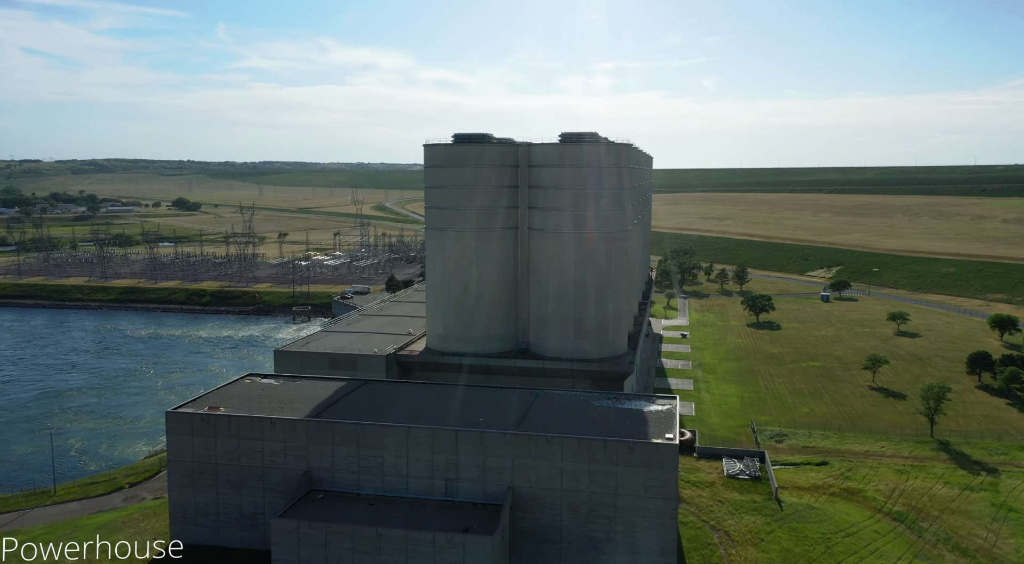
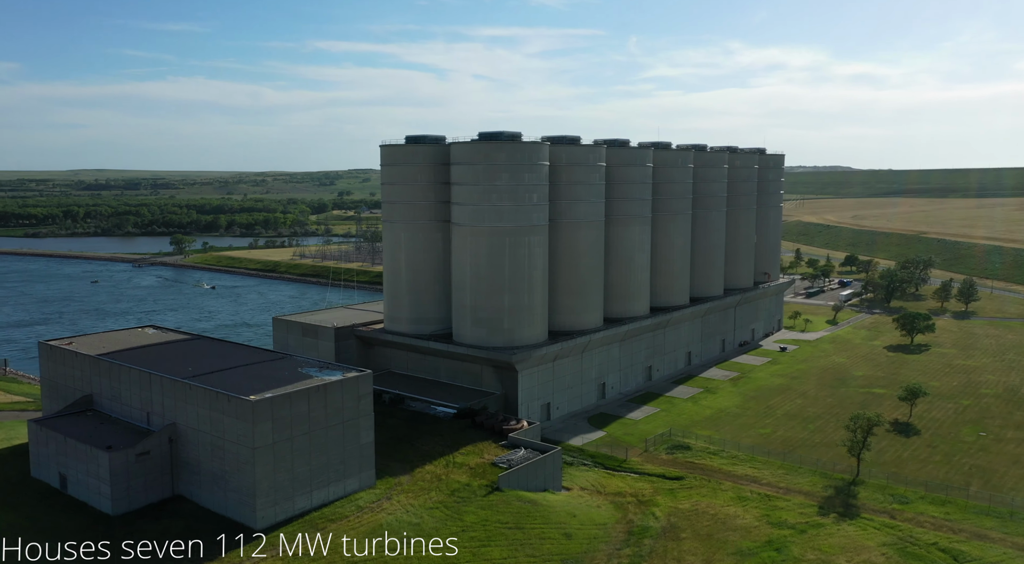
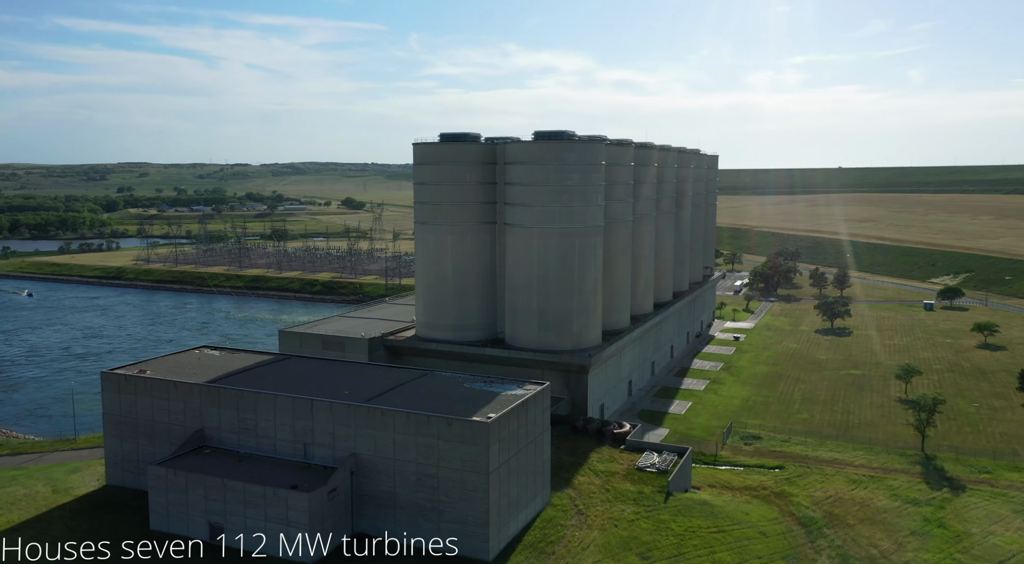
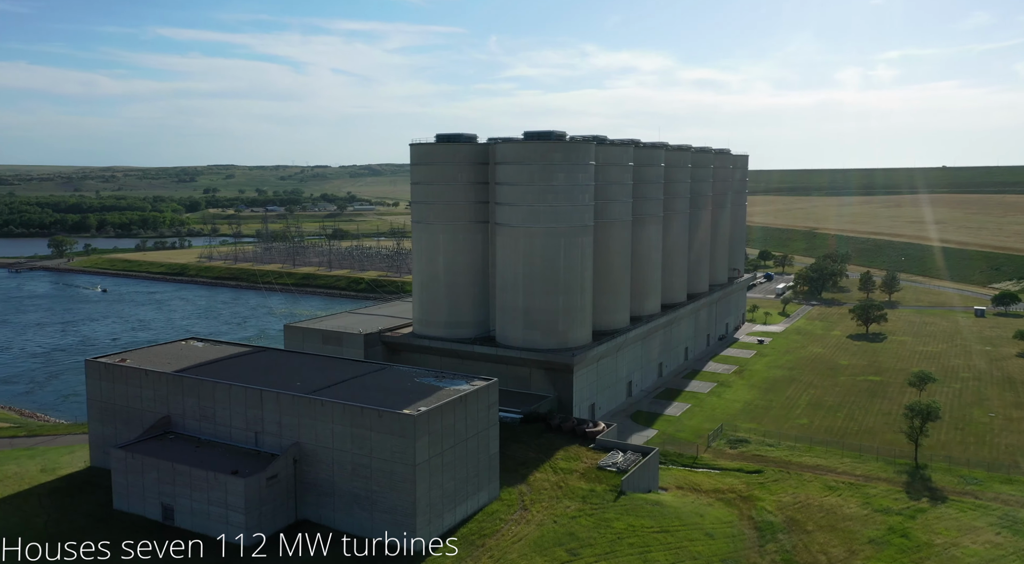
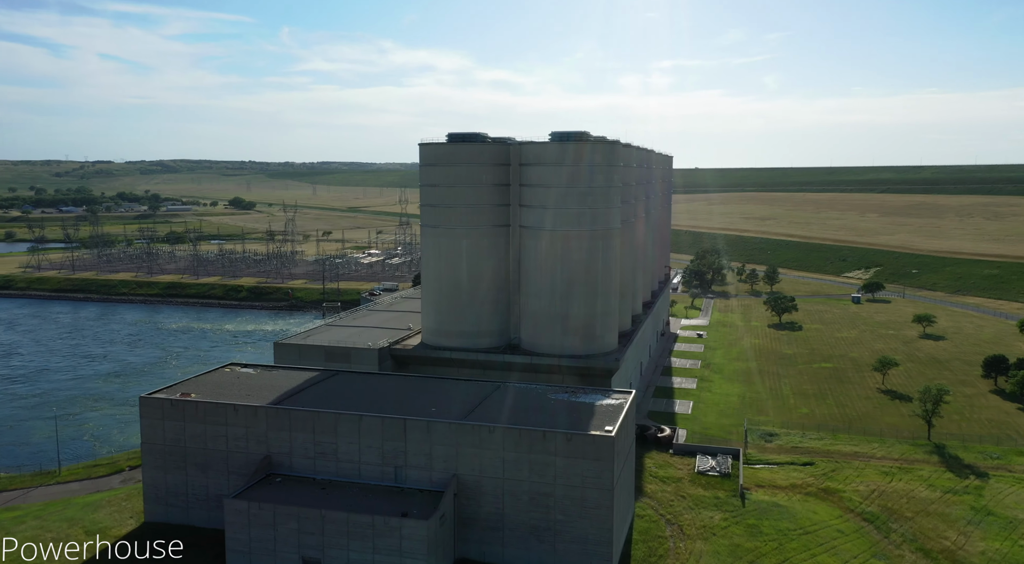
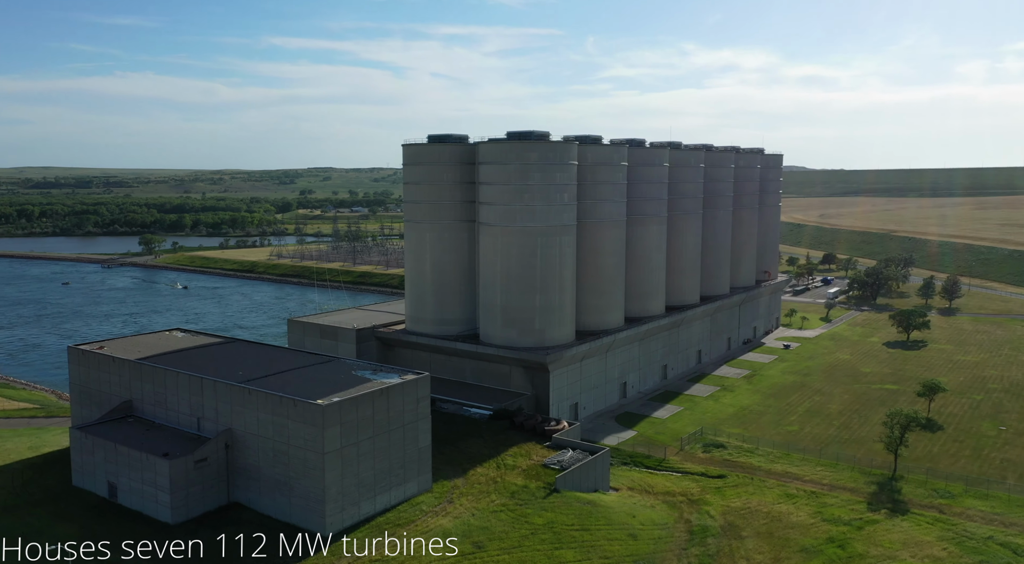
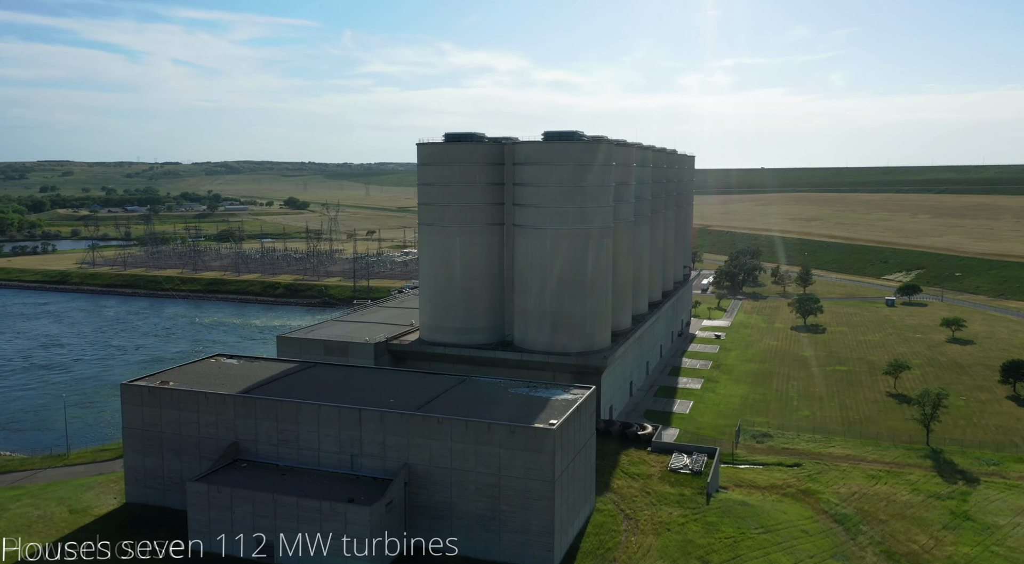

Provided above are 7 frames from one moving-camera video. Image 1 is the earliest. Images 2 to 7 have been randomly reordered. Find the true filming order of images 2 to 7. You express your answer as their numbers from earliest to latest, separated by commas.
5, 7, 3, 4, 6, 2
